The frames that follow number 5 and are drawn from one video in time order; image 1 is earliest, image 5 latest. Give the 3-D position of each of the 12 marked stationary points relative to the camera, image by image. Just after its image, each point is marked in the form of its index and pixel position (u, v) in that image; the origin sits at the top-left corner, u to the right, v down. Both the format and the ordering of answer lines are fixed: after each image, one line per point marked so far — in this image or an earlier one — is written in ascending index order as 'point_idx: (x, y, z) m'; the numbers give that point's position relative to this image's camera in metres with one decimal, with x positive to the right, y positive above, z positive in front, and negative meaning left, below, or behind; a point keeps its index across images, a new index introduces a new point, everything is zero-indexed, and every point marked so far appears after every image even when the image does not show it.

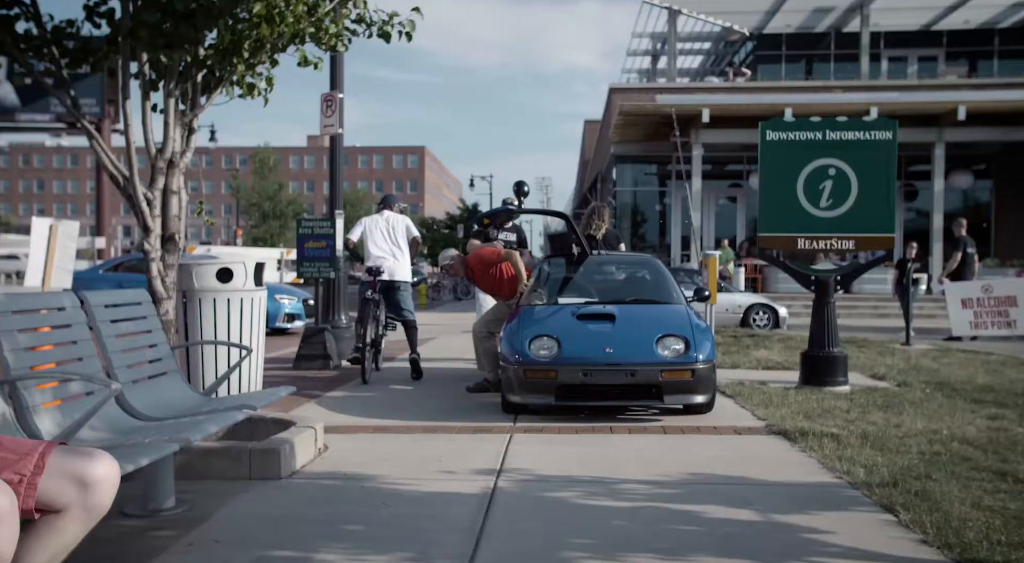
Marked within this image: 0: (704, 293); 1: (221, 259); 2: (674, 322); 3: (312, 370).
0: (+1.8, -0.1, +9.4) m
1: (-2.3, +0.2, +7.8) m
2: (+1.3, -0.3, +8.0) m
3: (-2.4, -1.1, +12.0) m
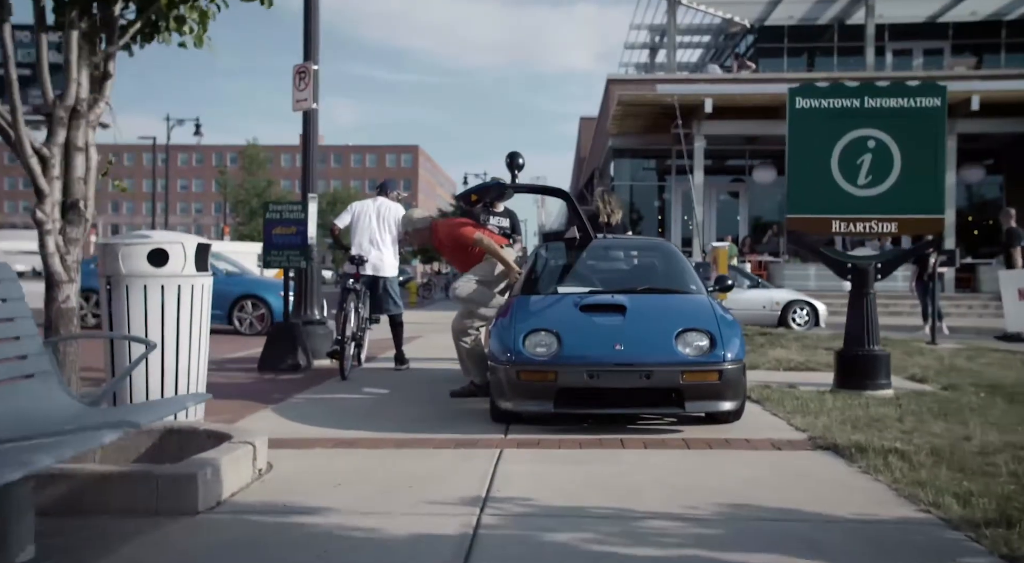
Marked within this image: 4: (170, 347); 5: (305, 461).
0: (+1.7, 0.0, +8.1) m
1: (-2.3, +0.3, +6.5) m
2: (+1.2, -0.2, +6.7) m
3: (-2.5, -1.0, +10.7) m
4: (-2.2, -0.4, +6.5) m
5: (-1.2, -1.0, +5.6) m
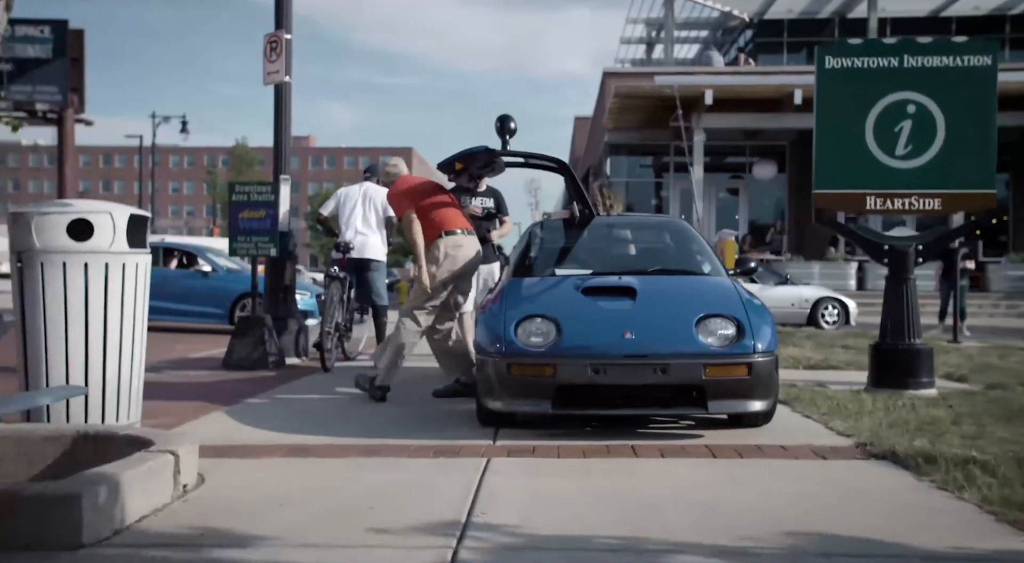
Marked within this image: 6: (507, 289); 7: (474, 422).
0: (+1.7, +0.1, +7.1) m
1: (-2.4, +0.4, +5.5) m
2: (+1.2, -0.1, +5.7) m
3: (-2.6, -0.9, +9.7) m
4: (-2.3, -0.3, +5.5) m
5: (-1.2, -0.9, +4.6) m
6: (0.0, 0.0, +6.1) m
7: (-0.3, -0.9, +6.3) m
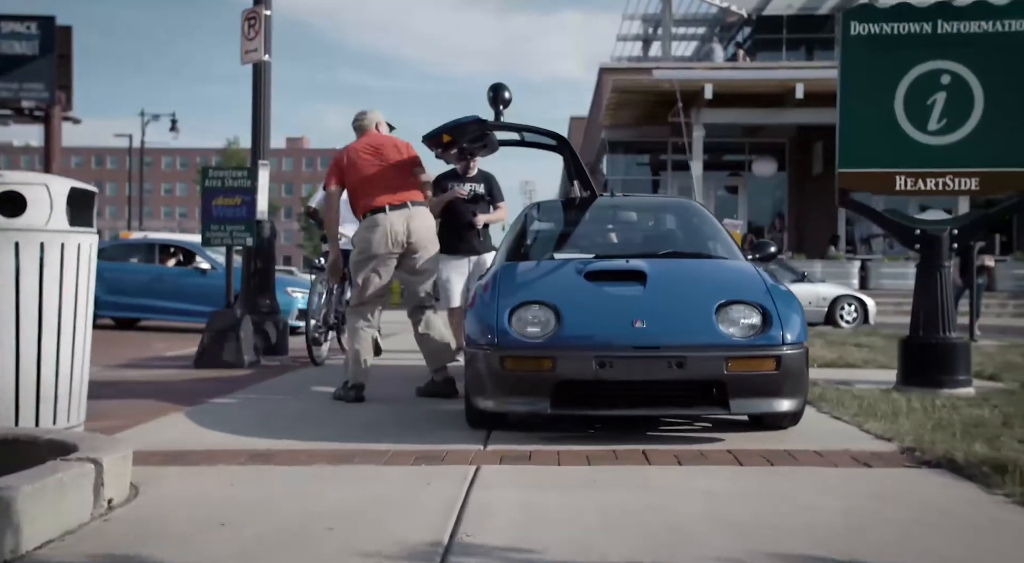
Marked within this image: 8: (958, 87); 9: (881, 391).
0: (+1.6, +0.2, +6.4) m
1: (-2.4, +0.5, +4.8) m
2: (+1.2, 0.0, +5.1) m
3: (-2.6, -0.8, +9.0) m
4: (-2.3, -0.2, +4.8) m
5: (-1.2, -0.8, +3.9) m
6: (-0.1, 0.0, +5.4) m
7: (-0.3, -0.8, +5.6) m
8: (+3.0, +1.3, +6.6) m
9: (+2.4, -0.7, +6.5) m
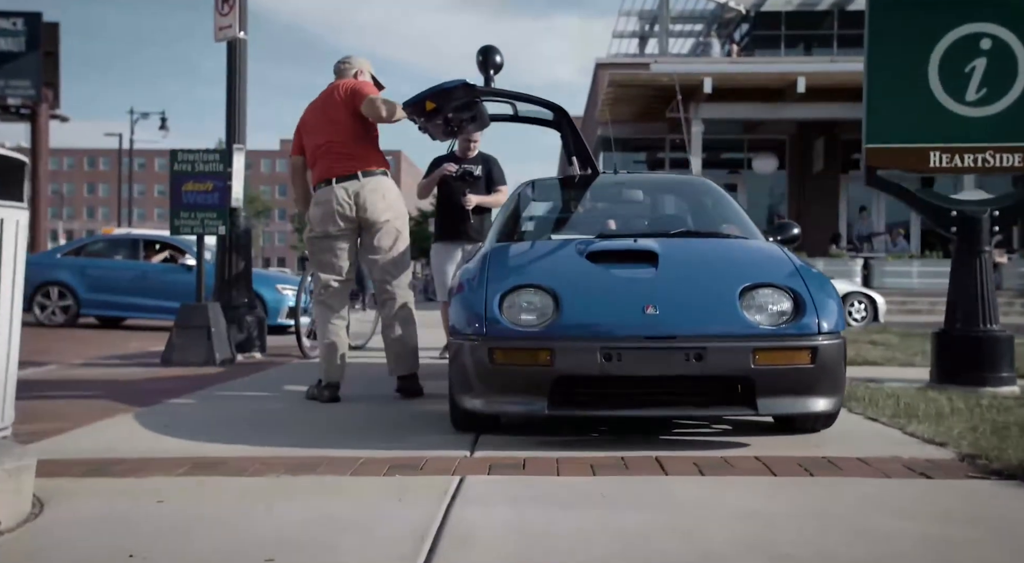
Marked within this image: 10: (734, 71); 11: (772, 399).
0: (+1.6, +0.3, +5.8) m
1: (-2.4, +0.6, +4.1) m
2: (+1.1, +0.1, +4.4) m
3: (-2.7, -0.7, +8.3) m
4: (-2.3, -0.1, +4.1) m
5: (-1.3, -0.7, +3.2) m
6: (-0.1, +0.1, +4.8) m
7: (-0.3, -0.7, +5.0) m
8: (+2.9, +1.4, +6.0) m
9: (+2.3, -0.6, +5.8) m
10: (+4.5, +4.3, +20.1) m
11: (+1.0, -0.5, +4.1) m
